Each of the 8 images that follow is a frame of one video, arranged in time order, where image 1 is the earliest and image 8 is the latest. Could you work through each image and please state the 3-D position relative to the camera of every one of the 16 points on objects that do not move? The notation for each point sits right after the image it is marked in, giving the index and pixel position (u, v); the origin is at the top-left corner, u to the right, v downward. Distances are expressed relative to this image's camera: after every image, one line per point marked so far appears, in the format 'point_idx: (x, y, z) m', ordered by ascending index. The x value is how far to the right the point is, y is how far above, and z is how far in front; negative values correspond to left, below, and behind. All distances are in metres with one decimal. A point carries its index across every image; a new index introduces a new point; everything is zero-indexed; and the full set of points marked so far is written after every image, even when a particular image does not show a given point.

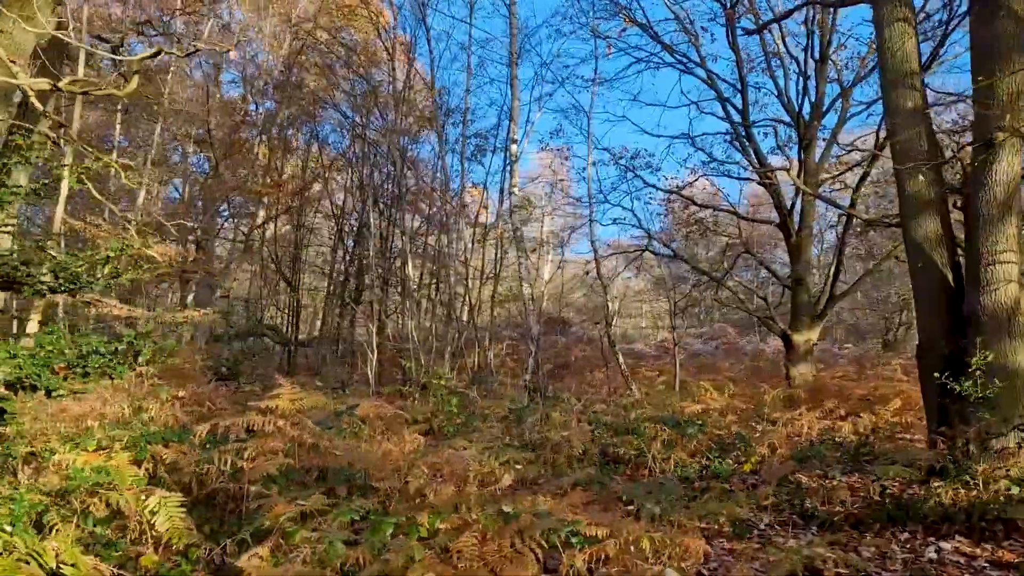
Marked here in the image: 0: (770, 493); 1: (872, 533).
0: (+2.0, -1.6, +6.5) m
1: (+2.4, -1.7, +5.6) m
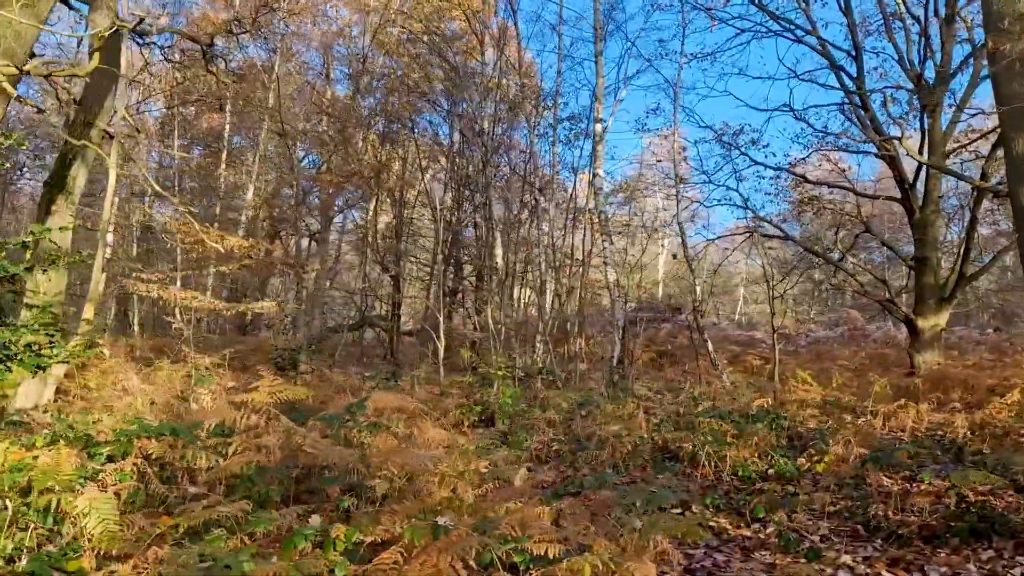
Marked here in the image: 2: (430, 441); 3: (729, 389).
0: (+2.2, -1.5, +5.7) m
1: (+2.5, -1.5, +4.8) m
2: (-0.6, -1.1, +6.2) m
3: (+2.9, -1.4, +11.3) m
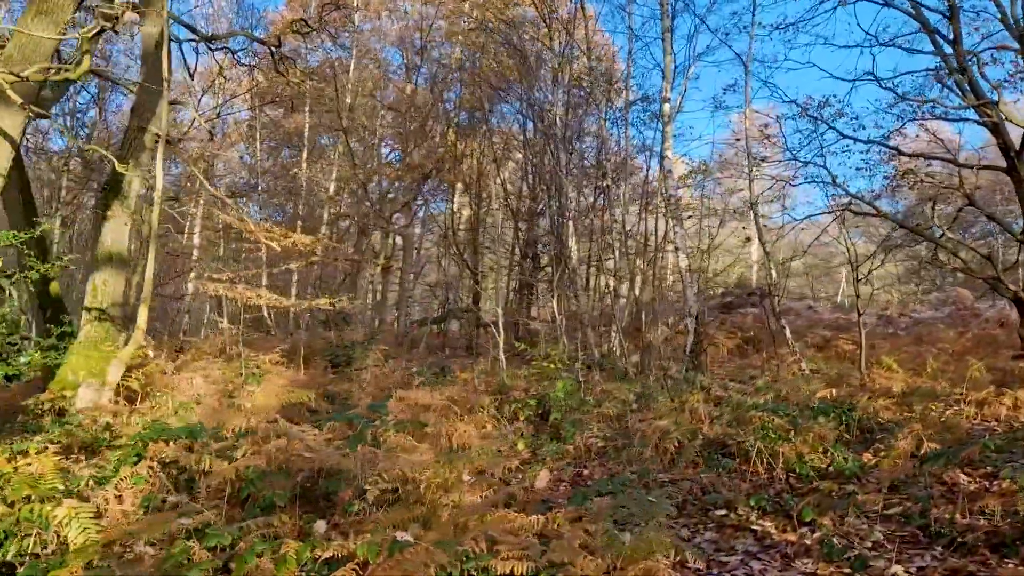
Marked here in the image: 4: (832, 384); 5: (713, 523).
0: (+2.4, -1.4, +5.3) m
1: (+2.6, -1.4, +4.3) m
2: (-0.4, -1.1, +6.1) m
3: (+3.7, -1.2, +10.7) m
4: (+4.0, -1.2, +10.3) m
5: (+1.3, -1.5, +5.3) m
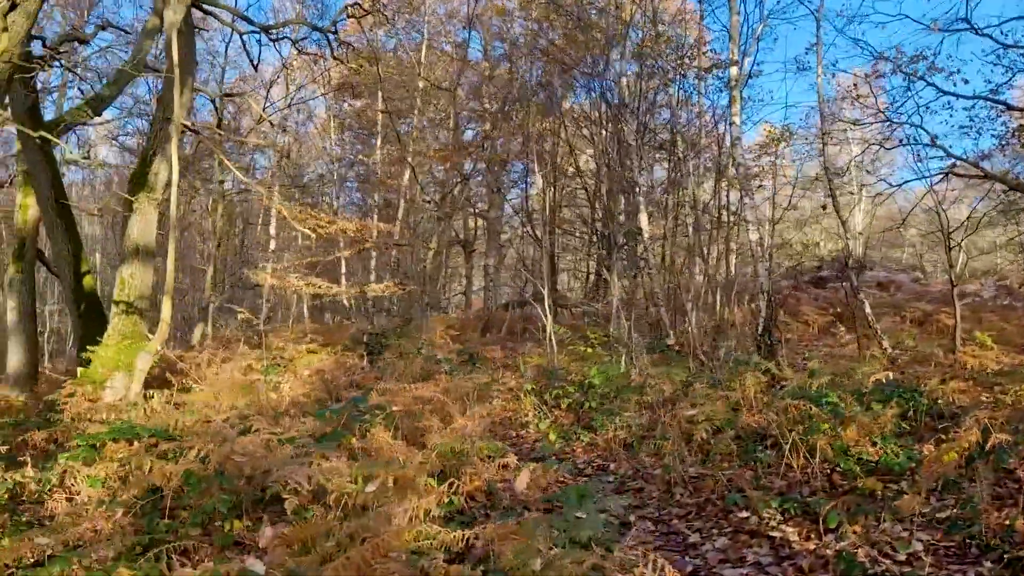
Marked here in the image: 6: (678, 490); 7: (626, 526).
0: (+2.3, -1.2, +4.5) m
1: (+2.4, -1.2, +3.5) m
2: (-0.4, -1.0, +5.6) m
3: (+4.3, -0.9, +9.8) m
4: (+4.5, -0.9, +9.3) m
5: (+1.2, -1.4, +4.7) m
6: (+1.1, -1.3, +5.5) m
7: (+0.7, -1.4, +4.9) m
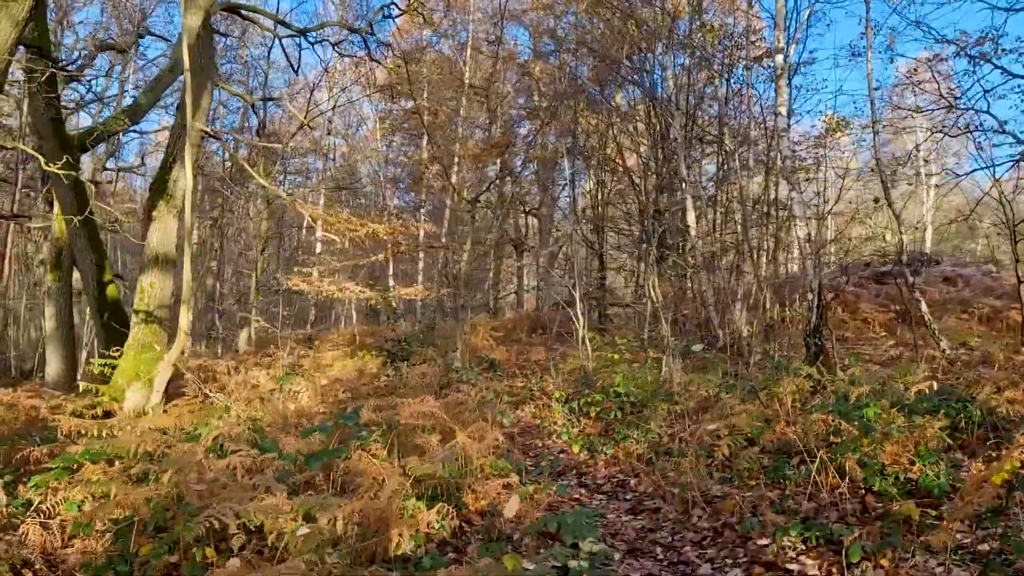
0: (+2.3, -1.2, +4.0) m
1: (+2.3, -1.3, +3.0) m
2: (-0.3, -1.0, +5.3) m
3: (+4.6, -0.9, +9.1) m
4: (+4.8, -0.9, +8.7) m
5: (+1.2, -1.4, +4.3) m
6: (+1.1, -1.4, +5.1) m
7: (+0.7, -1.5, +4.6) m
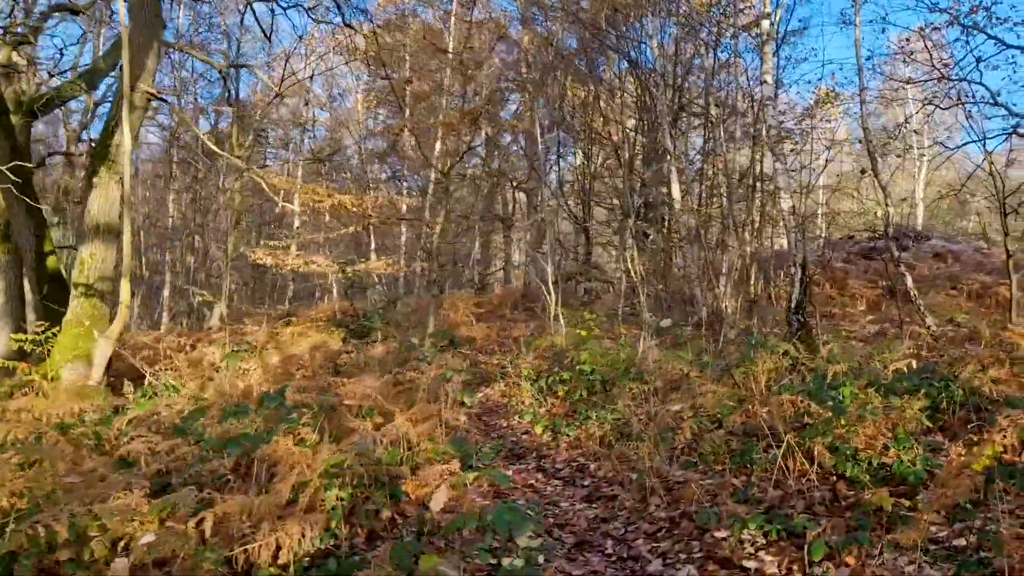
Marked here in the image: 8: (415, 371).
0: (+1.9, -1.1, +3.7) m
1: (+2.0, -1.2, +2.6) m
2: (-0.6, -0.9, +4.9) m
3: (+4.3, -0.6, +8.8) m
4: (+4.4, -0.6, +8.3) m
5: (+0.9, -1.3, +4.0) m
6: (+0.8, -1.2, +4.8) m
7: (+0.4, -1.3, +4.2) m
8: (-0.8, -0.7, +7.2) m
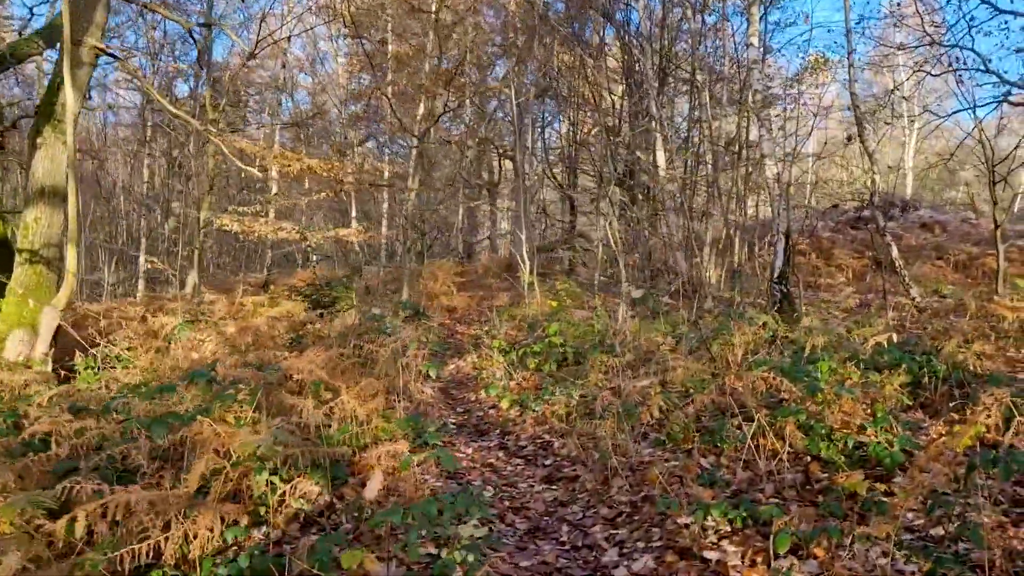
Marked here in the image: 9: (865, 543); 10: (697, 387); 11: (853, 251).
0: (+1.7, -1.0, +3.4) m
1: (+1.7, -1.1, +2.4) m
2: (-0.9, -0.7, +4.6) m
3: (+4.0, -0.3, +8.5) m
4: (+4.1, -0.3, +8.1) m
5: (+0.6, -1.1, +3.7) m
6: (+0.6, -1.0, +4.5) m
7: (+0.1, -1.2, +3.9) m
8: (-1.1, -0.5, +6.9) m
9: (+1.4, -1.0, +3.3) m
10: (+1.2, -0.6, +5.4) m
11: (+6.5, +0.7, +15.9) m
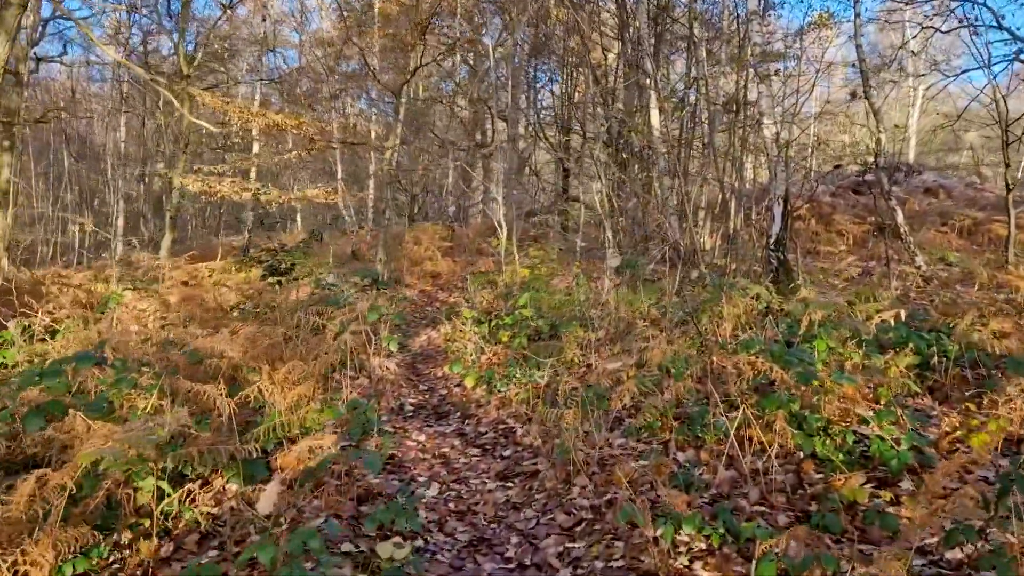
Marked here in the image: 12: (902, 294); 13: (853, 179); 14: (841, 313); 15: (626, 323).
0: (+1.5, -0.9, +2.8) m
1: (+1.5, -1.0, +1.8) m
2: (-1.1, -0.5, +4.0) m
3: (+3.7, 0.0, +7.9) m
4: (+3.9, 0.0, +7.5) m
5: (+0.4, -1.0, +3.1) m
6: (+0.3, -0.9, +3.9) m
7: (-0.1, -1.0, +3.3) m
8: (-1.4, -0.2, +6.2) m
9: (+1.2, -0.9, +2.7) m
10: (+1.0, -0.5, +4.8) m
11: (+6.3, +1.3, +15.3) m
12: (+3.3, 0.0, +7.0) m
13: (+7.3, +2.3, +17.7) m
14: (+2.3, -0.2, +5.8) m
15: (+0.9, -0.3, +6.4) m
